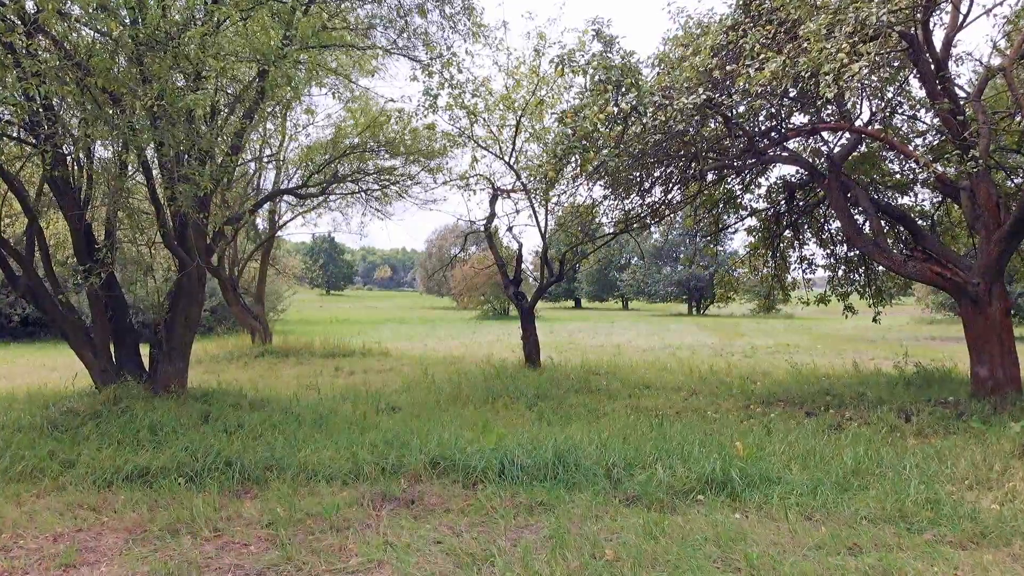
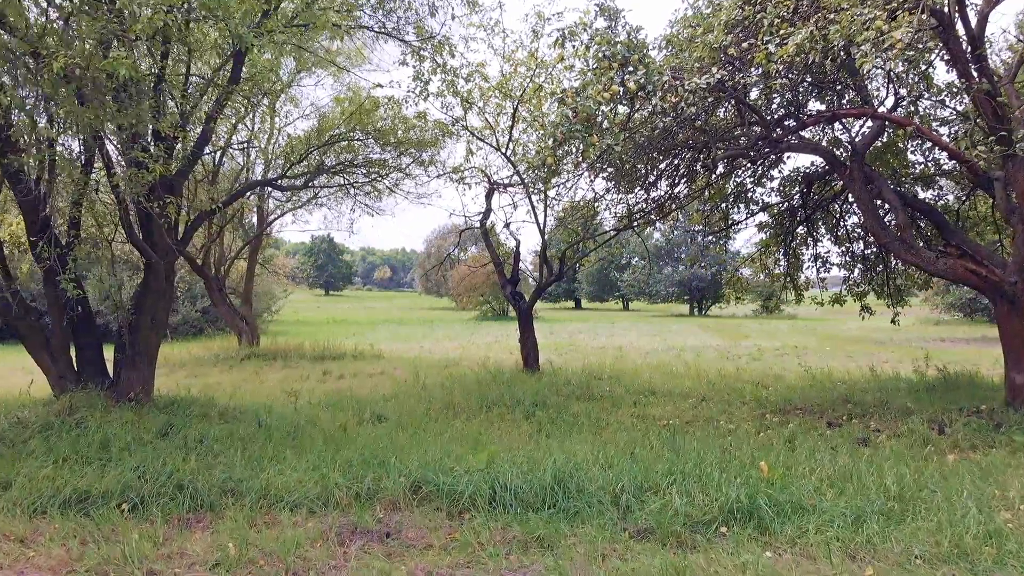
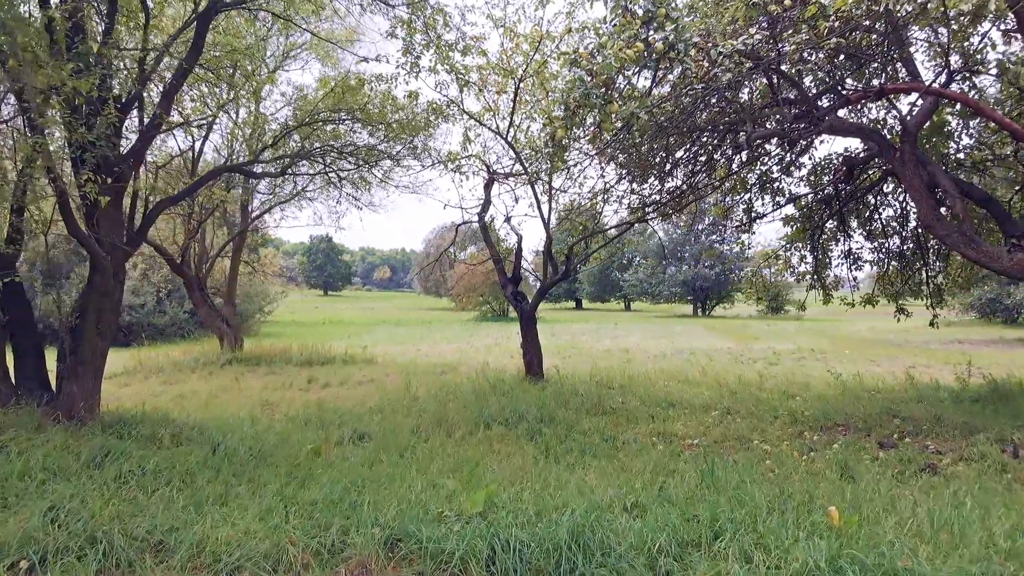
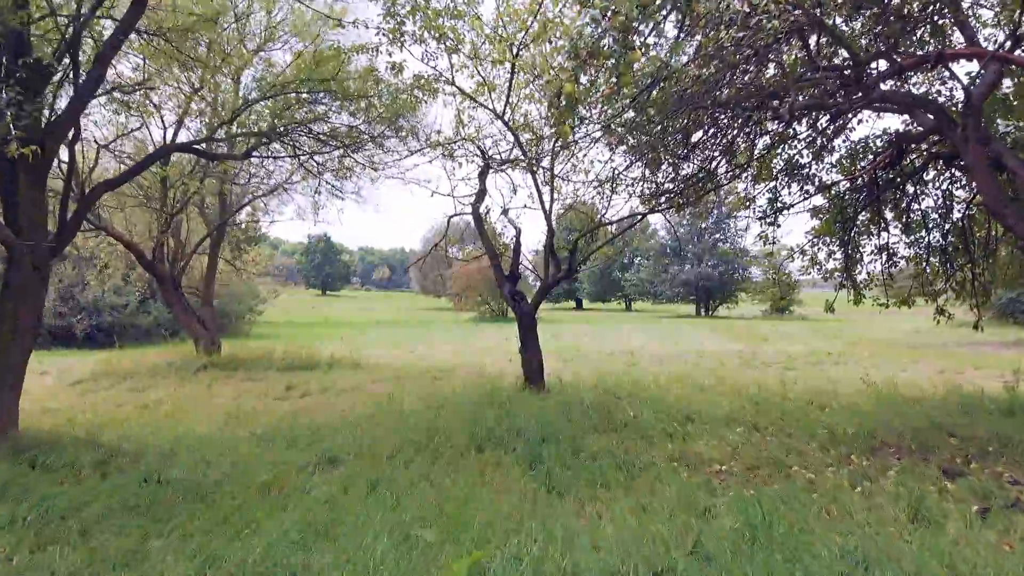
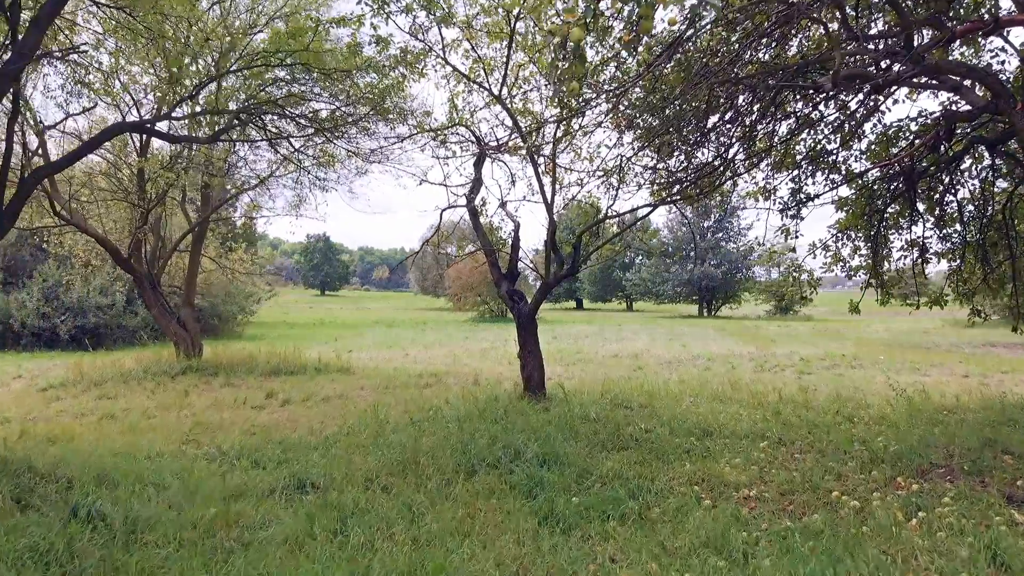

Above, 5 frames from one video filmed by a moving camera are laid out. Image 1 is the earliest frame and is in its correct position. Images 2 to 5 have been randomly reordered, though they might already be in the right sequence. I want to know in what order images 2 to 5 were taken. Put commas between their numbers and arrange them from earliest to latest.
2, 3, 4, 5
